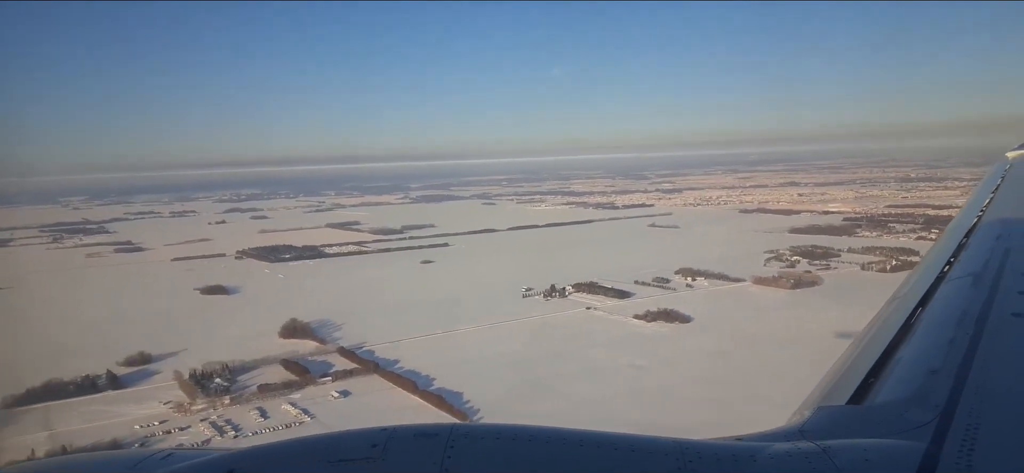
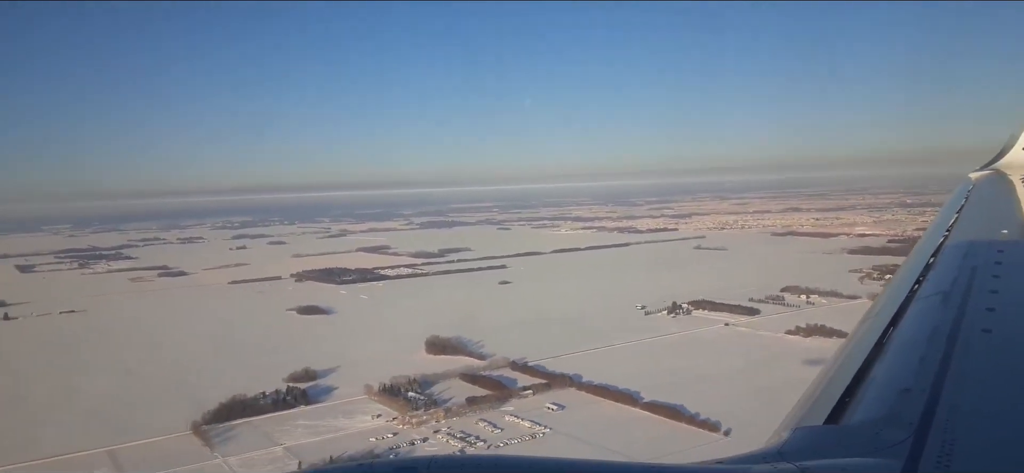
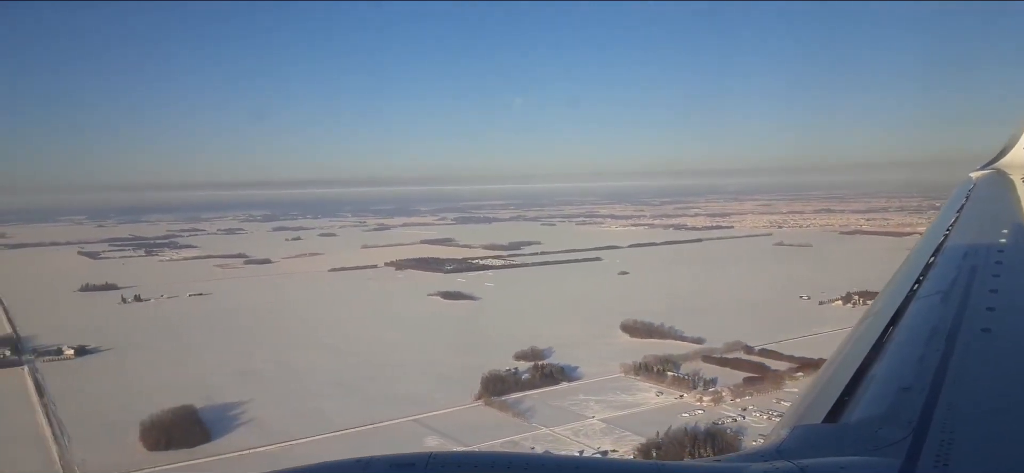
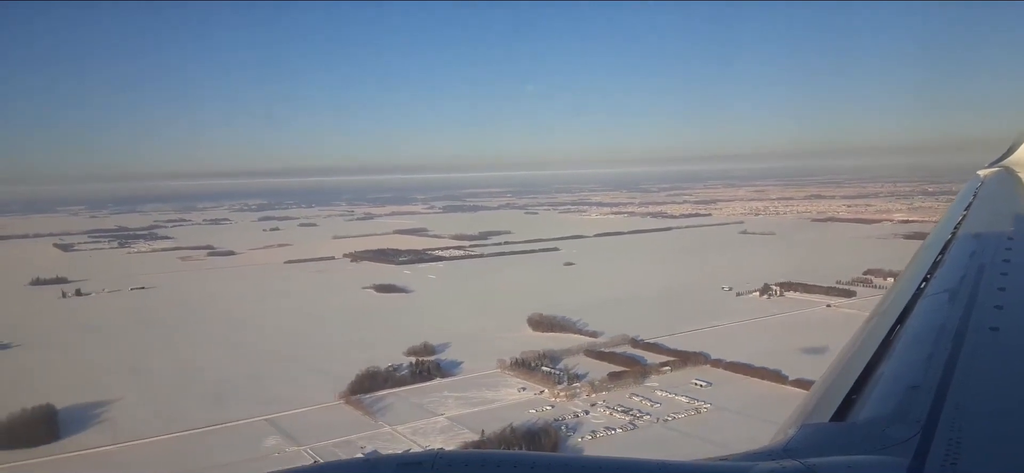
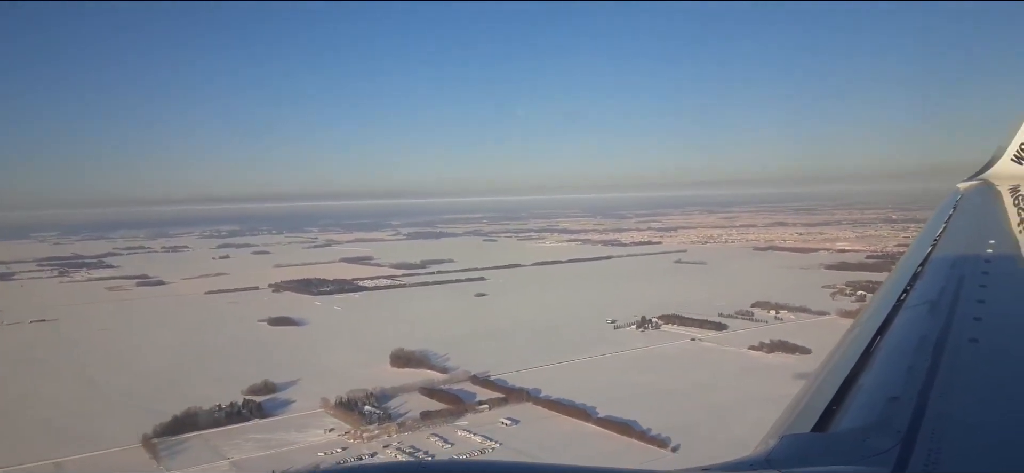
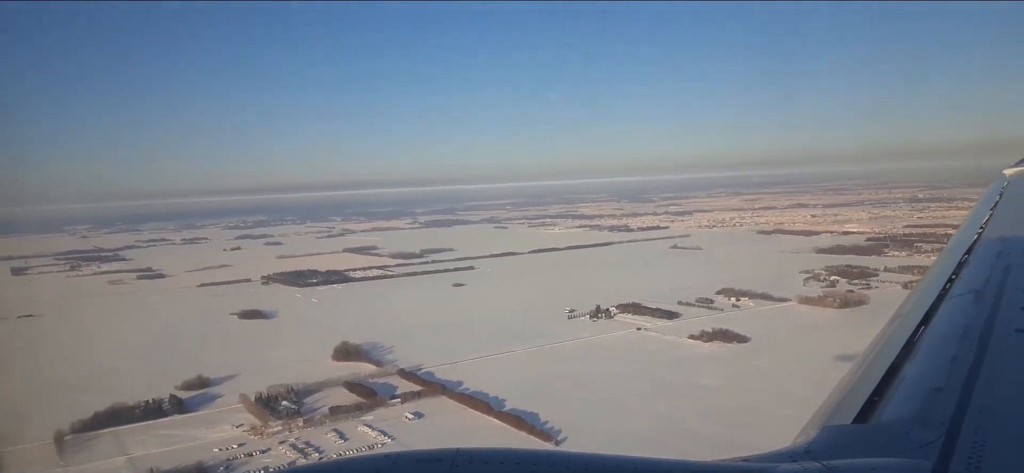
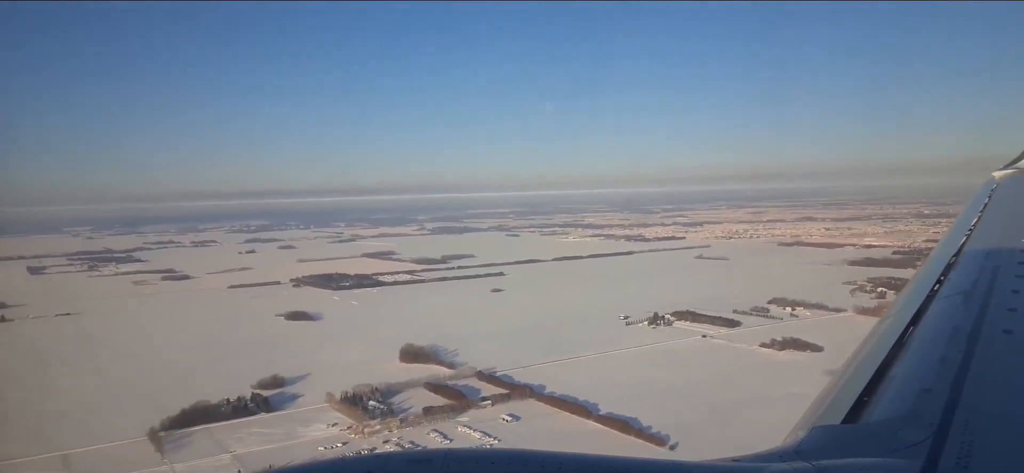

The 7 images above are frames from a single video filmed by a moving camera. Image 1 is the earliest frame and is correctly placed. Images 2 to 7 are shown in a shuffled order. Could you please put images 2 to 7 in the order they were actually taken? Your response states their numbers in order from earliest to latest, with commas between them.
6, 7, 5, 2, 4, 3
